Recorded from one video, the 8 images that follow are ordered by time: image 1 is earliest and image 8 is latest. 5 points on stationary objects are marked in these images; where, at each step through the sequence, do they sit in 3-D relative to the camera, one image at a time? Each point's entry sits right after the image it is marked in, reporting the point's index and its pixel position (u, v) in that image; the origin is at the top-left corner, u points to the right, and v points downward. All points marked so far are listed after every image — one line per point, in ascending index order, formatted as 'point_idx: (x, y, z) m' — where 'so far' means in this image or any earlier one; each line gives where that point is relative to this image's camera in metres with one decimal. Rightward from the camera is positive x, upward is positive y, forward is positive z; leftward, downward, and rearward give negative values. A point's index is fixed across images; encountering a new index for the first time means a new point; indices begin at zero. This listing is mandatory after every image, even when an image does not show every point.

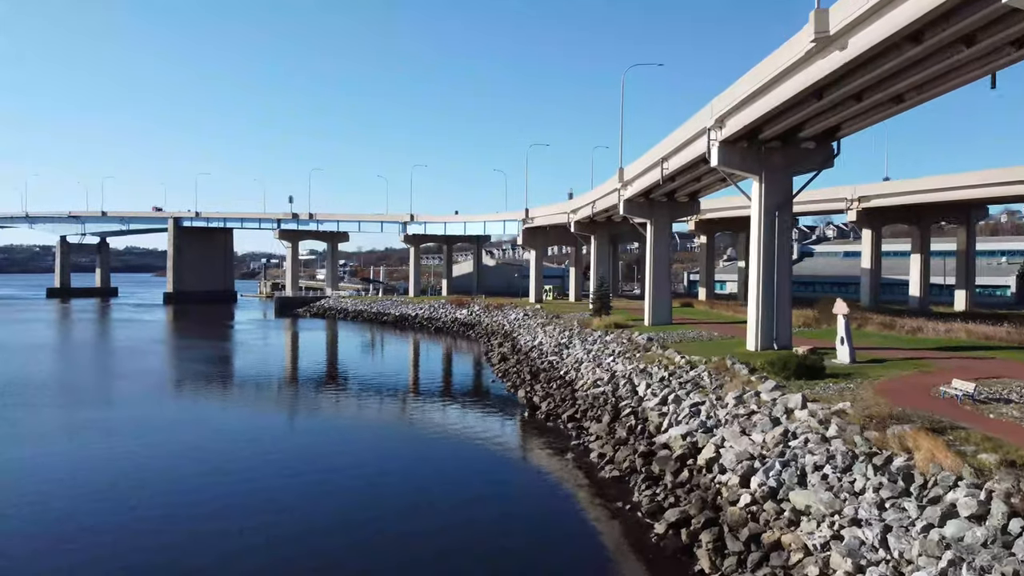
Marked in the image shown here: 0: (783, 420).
0: (+5.4, -2.6, +15.5) m
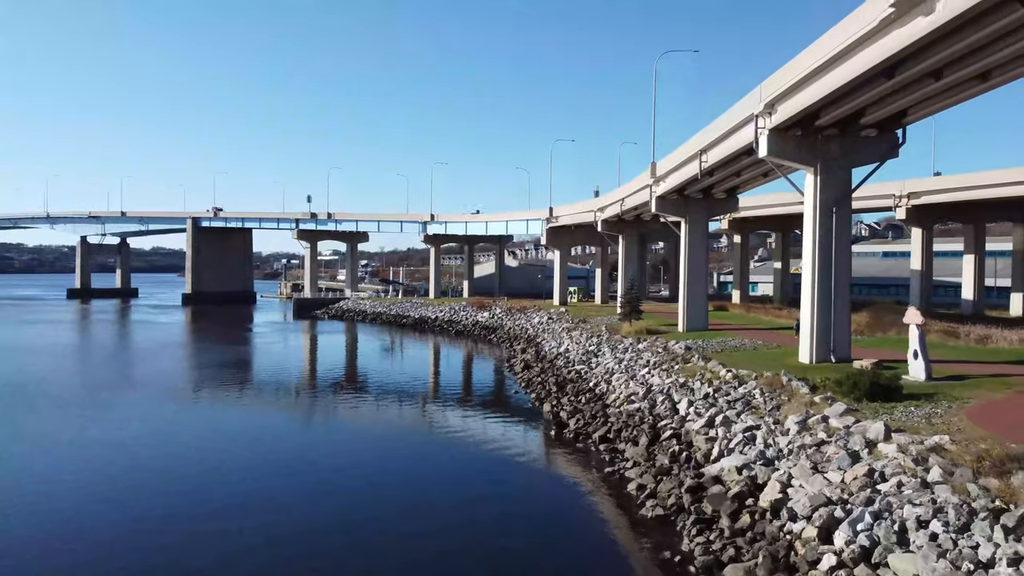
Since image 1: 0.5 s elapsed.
0: (+5.8, -2.8, +12.9) m
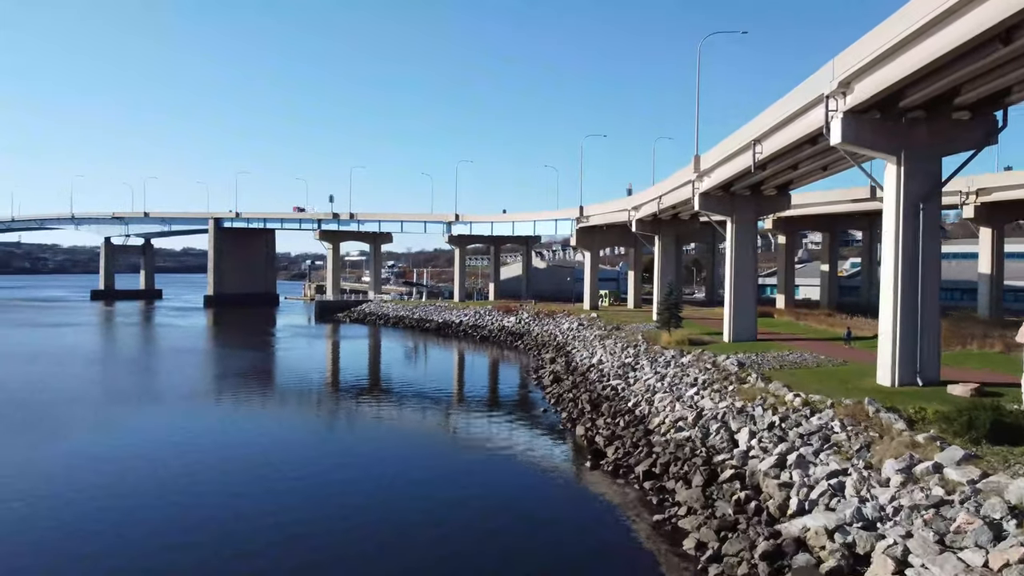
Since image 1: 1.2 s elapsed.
0: (+6.2, -3.0, +9.8) m
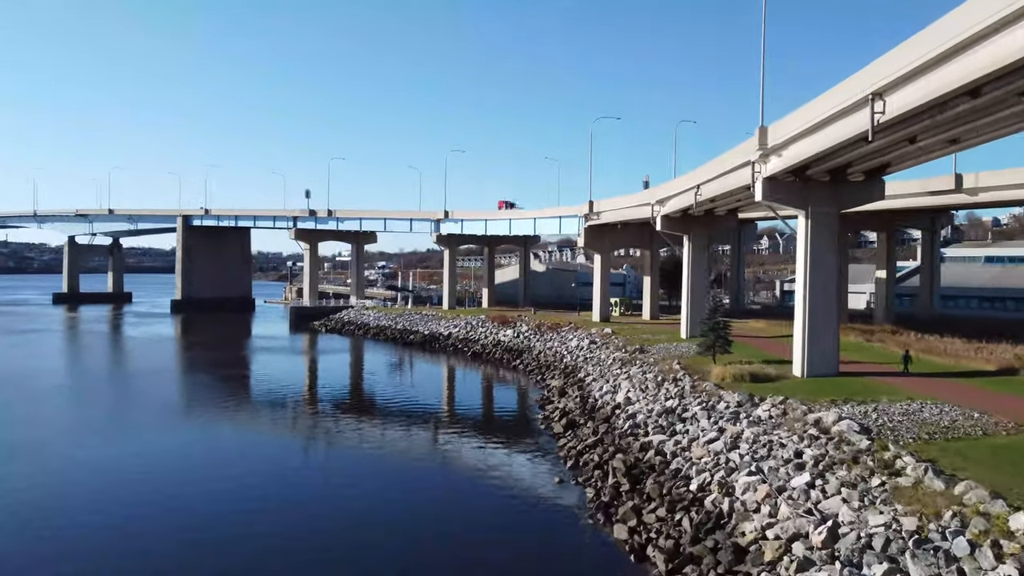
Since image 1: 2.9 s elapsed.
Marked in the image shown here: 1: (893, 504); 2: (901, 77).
0: (+6.4, -3.5, +1.8) m
1: (+5.8, -3.3, +12.0) m
2: (+8.2, +4.4, +16.6) m
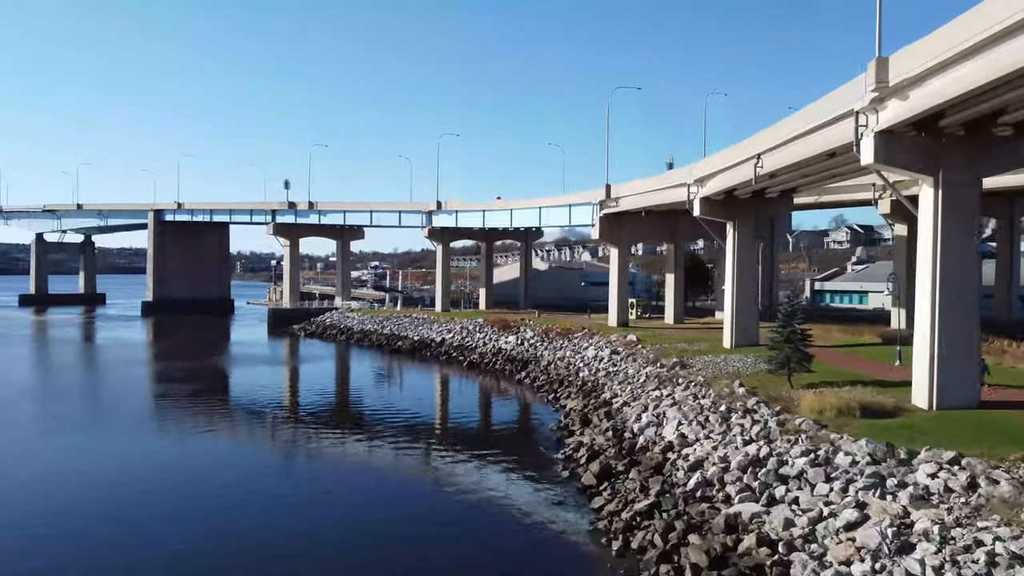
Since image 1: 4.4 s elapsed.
0: (+6.8, -3.4, -4.9) m
1: (+6.2, -3.2, +5.3) m
2: (+8.5, +4.5, +9.9) m
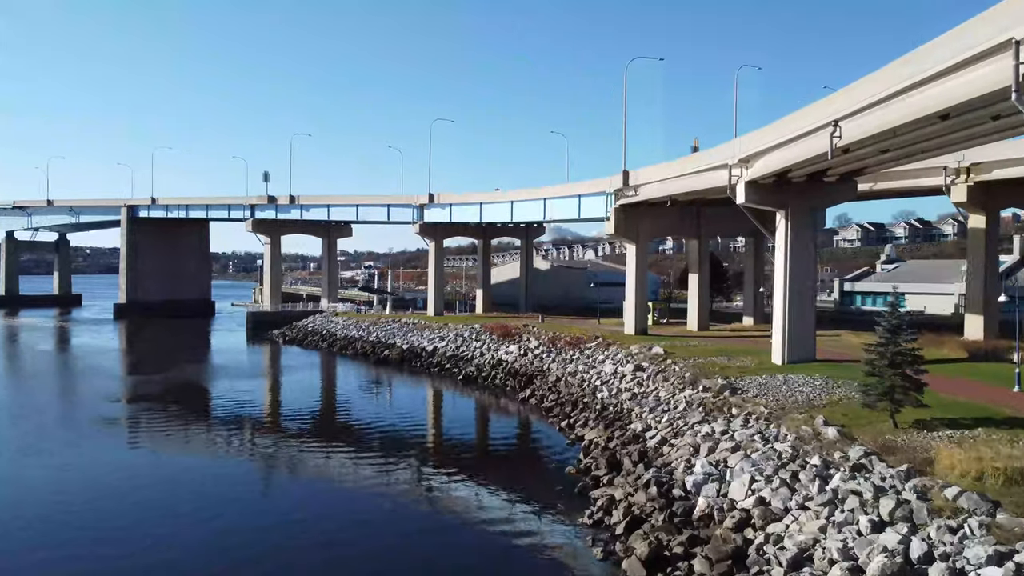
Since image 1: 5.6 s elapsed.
0: (+7.2, -3.5, -10.3) m
1: (+6.4, -3.3, -0.1) m
2: (+8.7, +4.4, +4.6) m
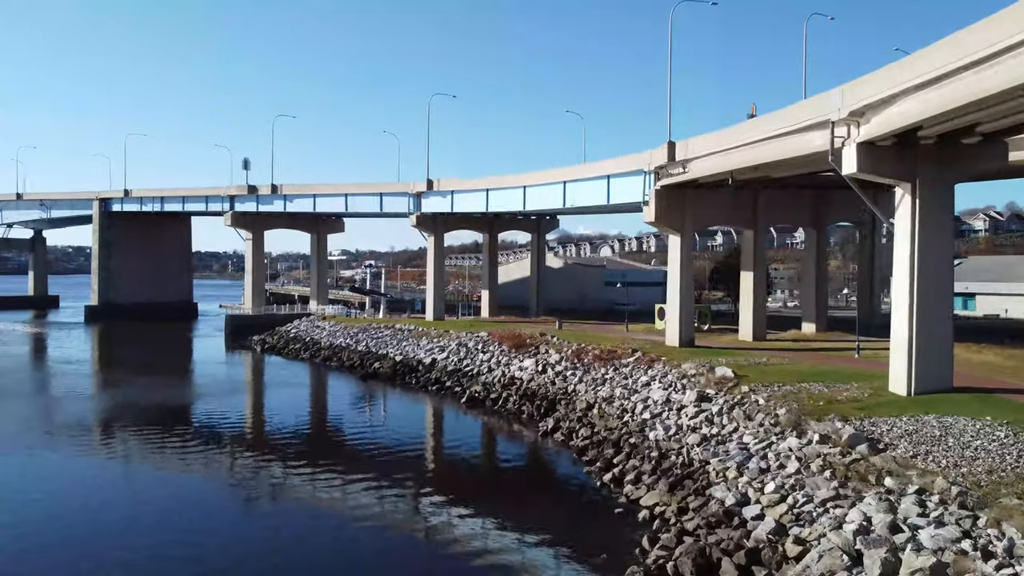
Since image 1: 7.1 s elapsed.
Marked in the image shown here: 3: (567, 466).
0: (+7.6, -3.6, -17.1) m
1: (+6.9, -3.4, -6.9) m
2: (+9.2, +4.3, -2.3) m
3: (+1.4, -4.5, +19.8) m
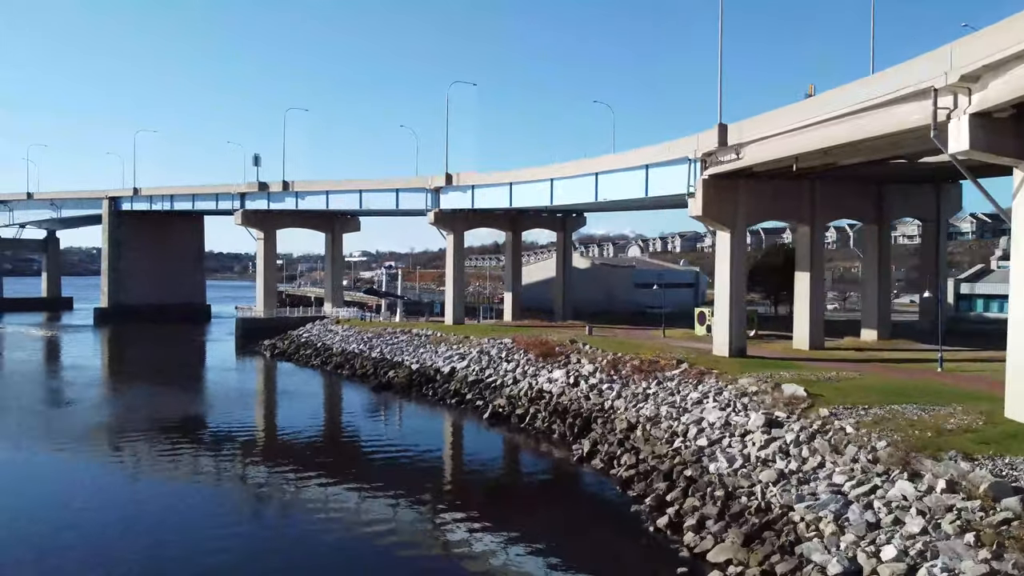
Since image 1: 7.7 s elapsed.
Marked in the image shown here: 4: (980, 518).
0: (+7.3, -3.6, -20.4) m
1: (+6.9, -3.4, -10.2) m
2: (+9.3, +4.3, -5.6) m
3: (+2.1, -4.6, +16.7) m
4: (+6.4, -3.0, +11.1) m
